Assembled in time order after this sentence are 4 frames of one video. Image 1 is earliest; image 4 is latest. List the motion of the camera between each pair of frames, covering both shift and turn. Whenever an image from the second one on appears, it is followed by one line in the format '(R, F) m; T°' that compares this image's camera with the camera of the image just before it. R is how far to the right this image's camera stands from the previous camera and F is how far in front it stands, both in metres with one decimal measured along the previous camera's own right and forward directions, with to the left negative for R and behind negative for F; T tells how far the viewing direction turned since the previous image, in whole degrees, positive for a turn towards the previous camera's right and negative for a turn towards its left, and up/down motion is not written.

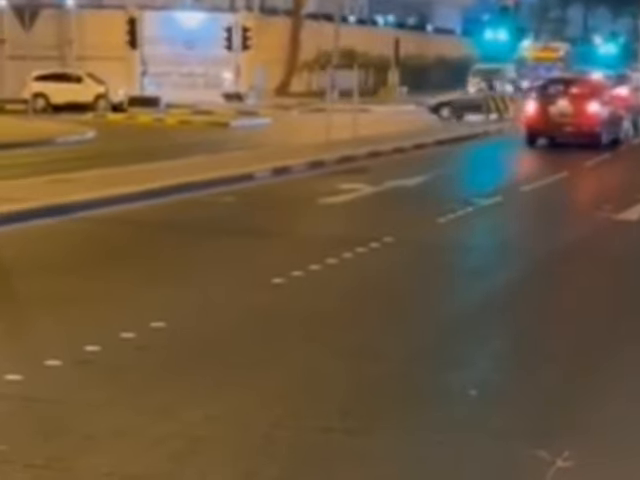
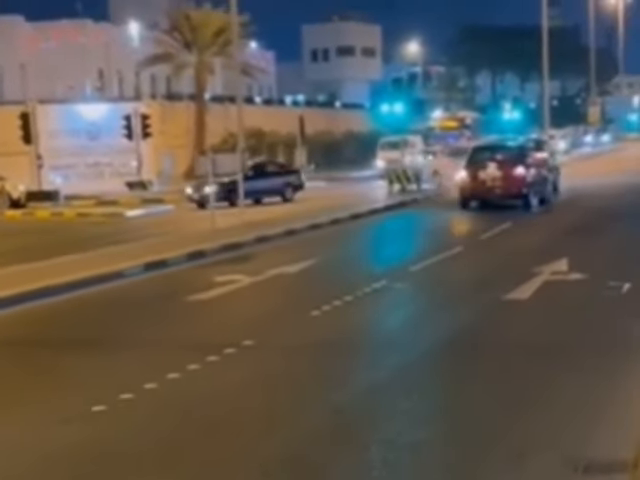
(+1.0, +1.7) m; +4°
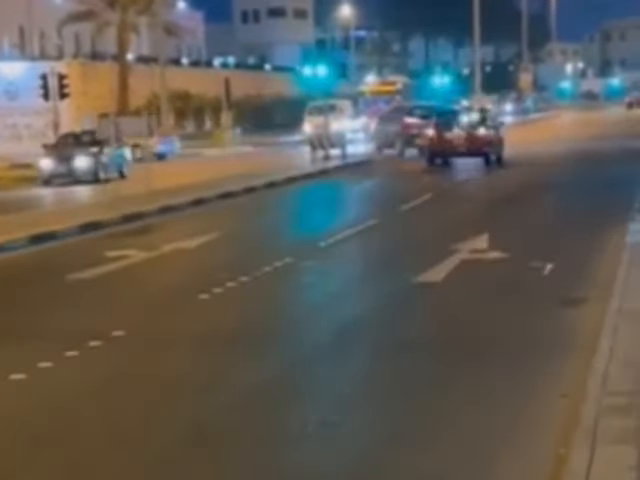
(+0.6, +1.8) m; +3°
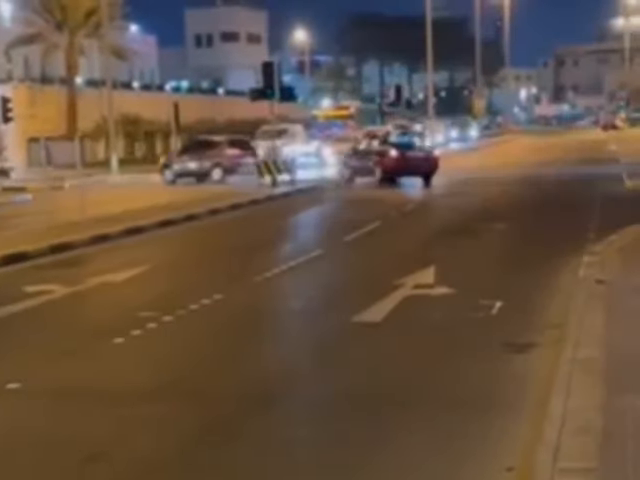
(+0.3, +1.3) m; +2°
